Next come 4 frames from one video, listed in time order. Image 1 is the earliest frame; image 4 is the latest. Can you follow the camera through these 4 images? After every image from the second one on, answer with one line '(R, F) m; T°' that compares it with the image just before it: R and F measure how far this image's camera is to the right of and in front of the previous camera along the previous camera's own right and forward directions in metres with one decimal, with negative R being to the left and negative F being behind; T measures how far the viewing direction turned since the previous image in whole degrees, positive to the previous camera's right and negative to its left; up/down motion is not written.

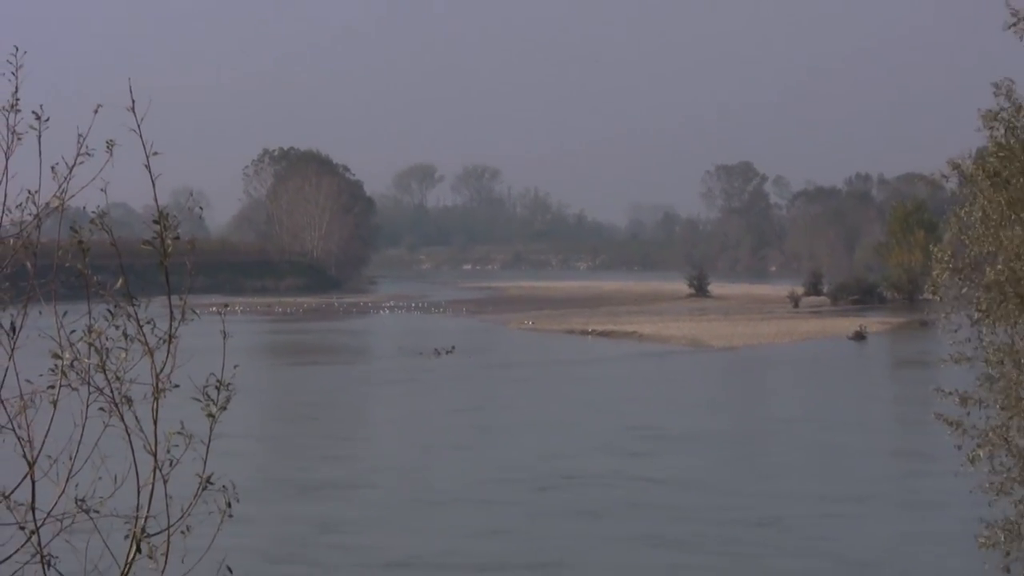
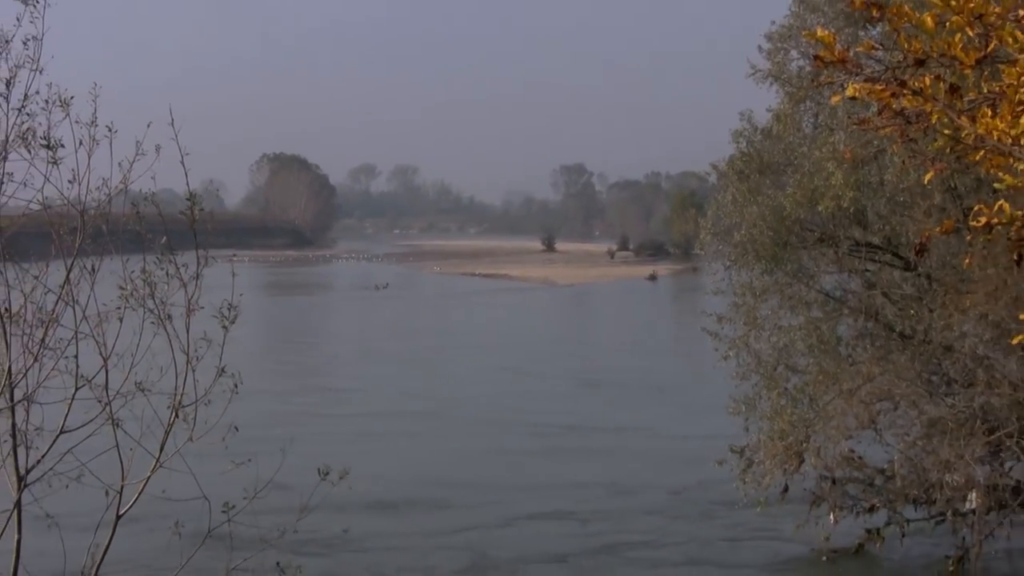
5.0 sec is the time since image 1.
(+0.7, -4.0) m; +1°
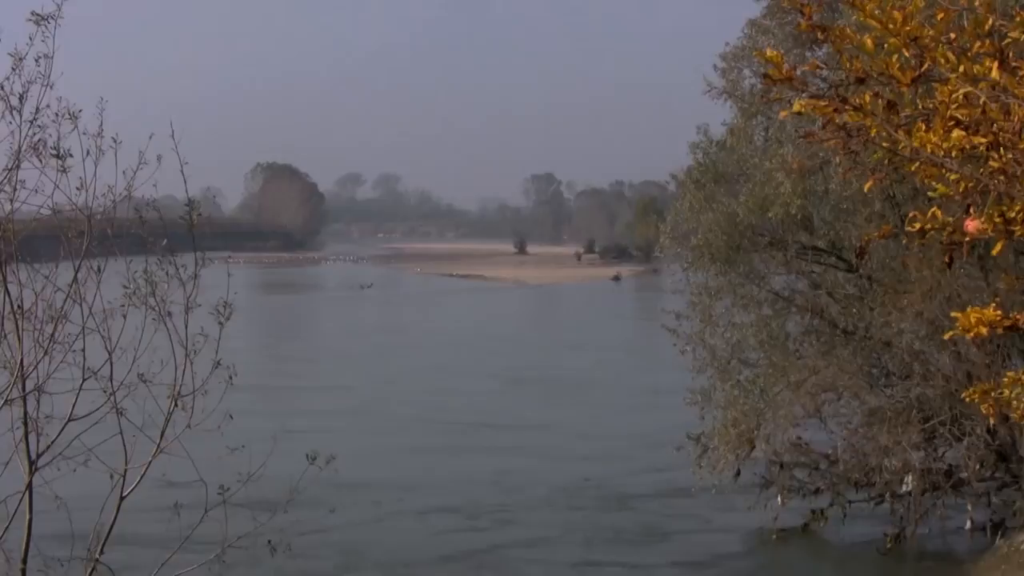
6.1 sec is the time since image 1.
(+0.2, -1.0) m; 0°
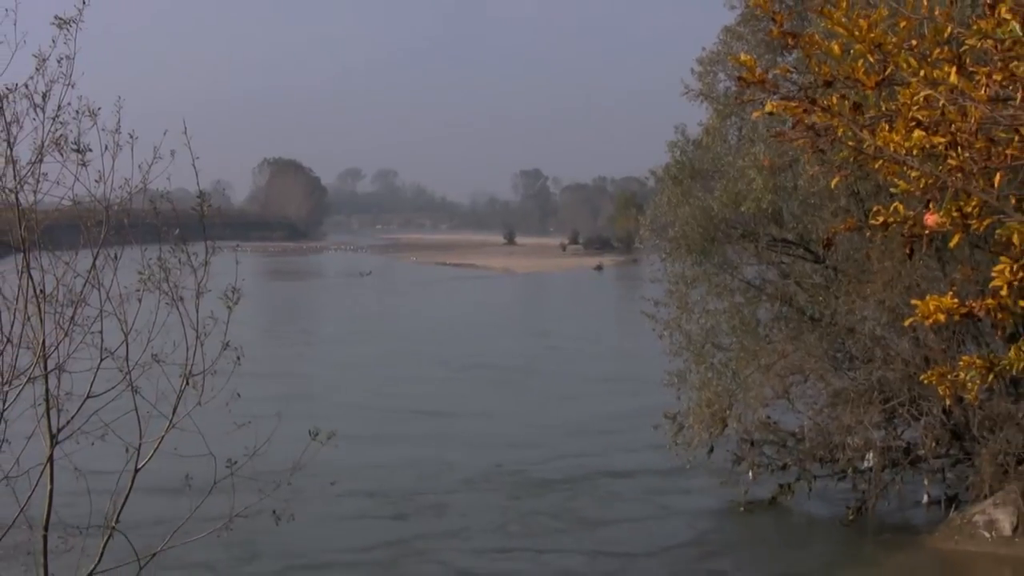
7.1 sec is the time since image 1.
(+0.2, -0.9) m; 0°
